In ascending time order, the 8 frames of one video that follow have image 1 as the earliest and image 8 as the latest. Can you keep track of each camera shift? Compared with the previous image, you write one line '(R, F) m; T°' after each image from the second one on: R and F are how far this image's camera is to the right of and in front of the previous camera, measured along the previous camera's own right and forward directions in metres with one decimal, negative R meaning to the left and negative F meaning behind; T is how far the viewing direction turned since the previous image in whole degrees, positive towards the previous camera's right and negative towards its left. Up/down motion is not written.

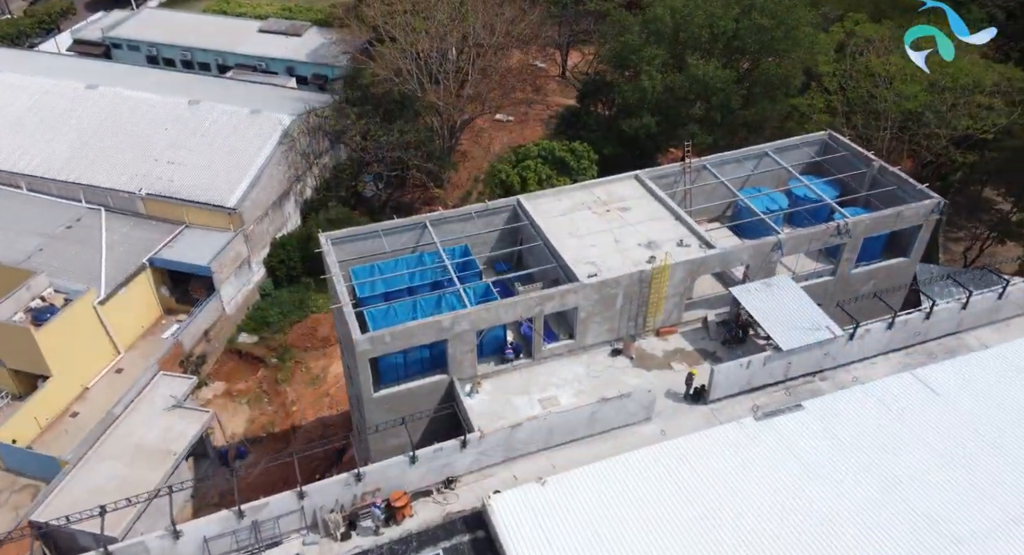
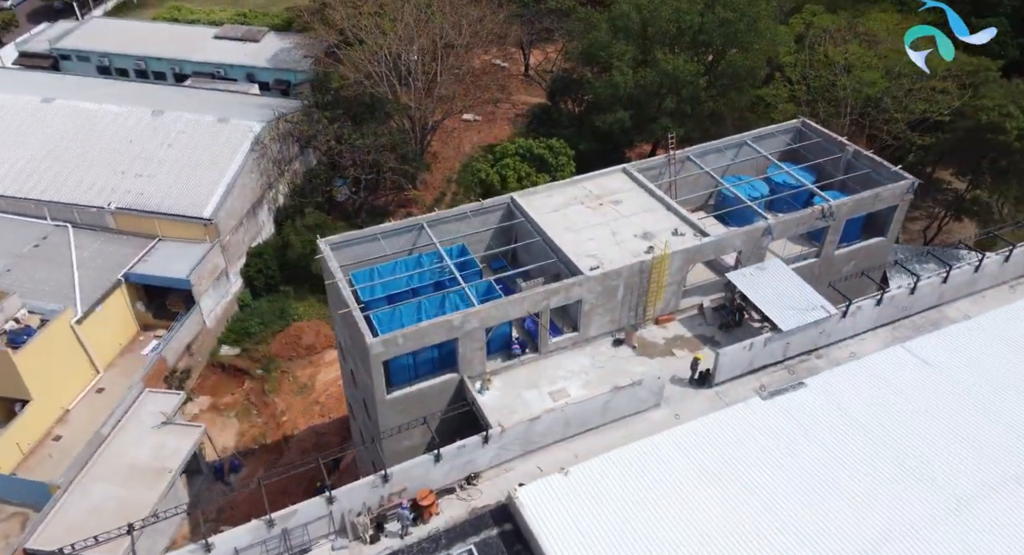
(-1.7, -0.2) m; +4°
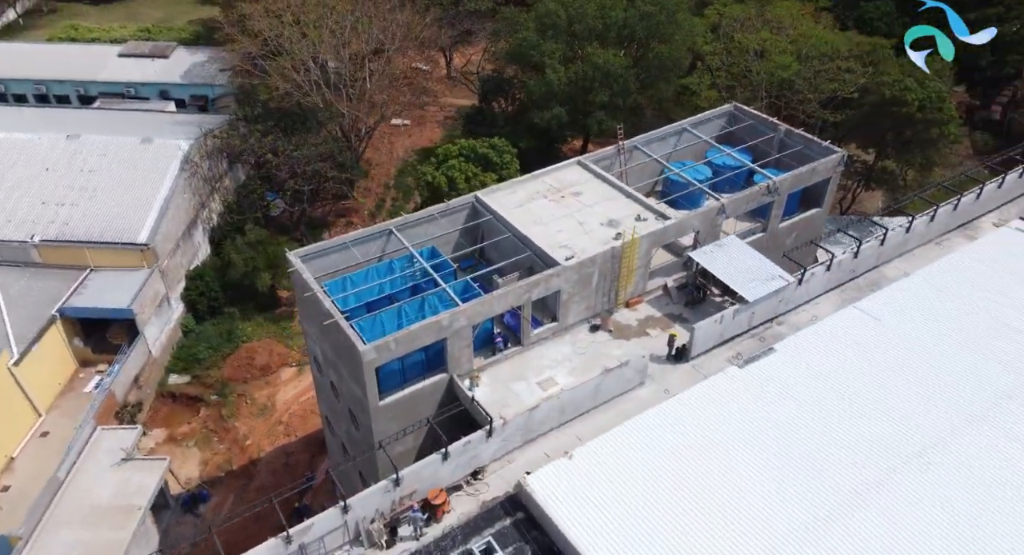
(-2.1, -0.3) m; +7°
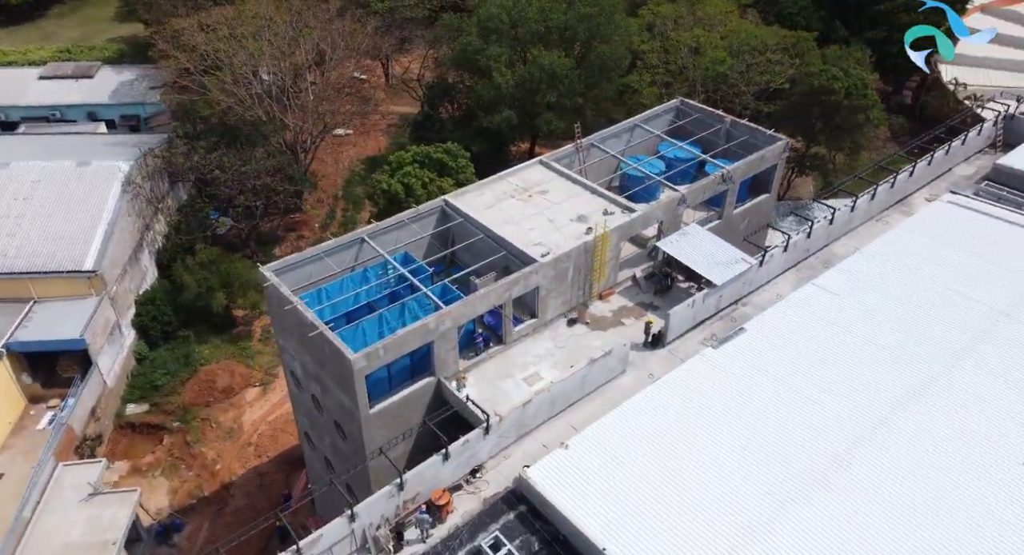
(-1.5, -0.3) m; +5°
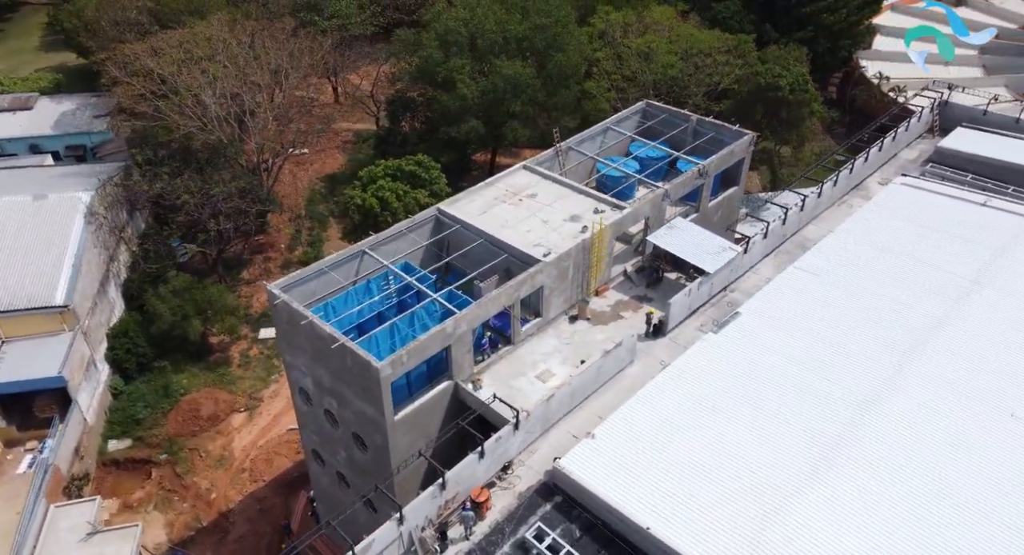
(-2.5, -0.5) m; +5°
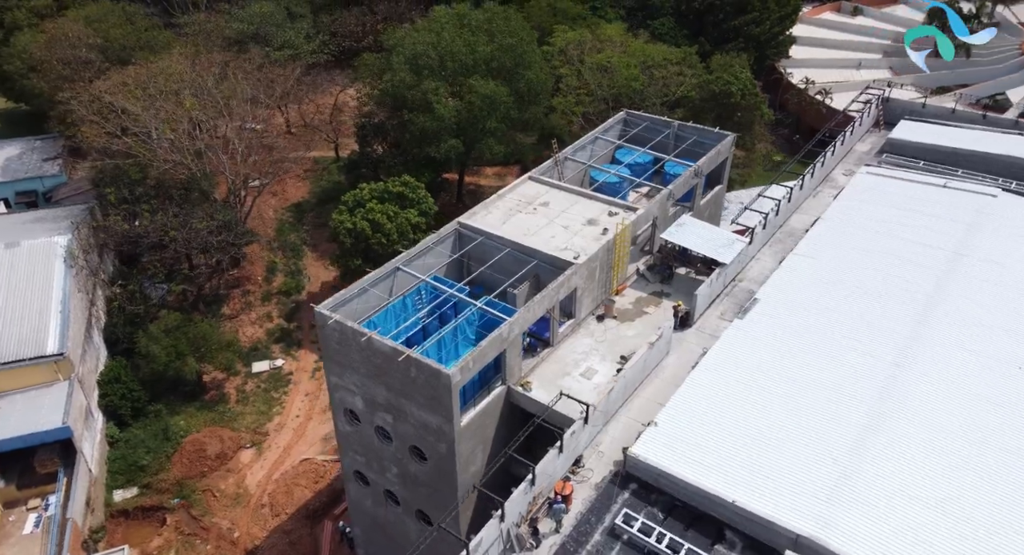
(-4.3, -0.6) m; +7°
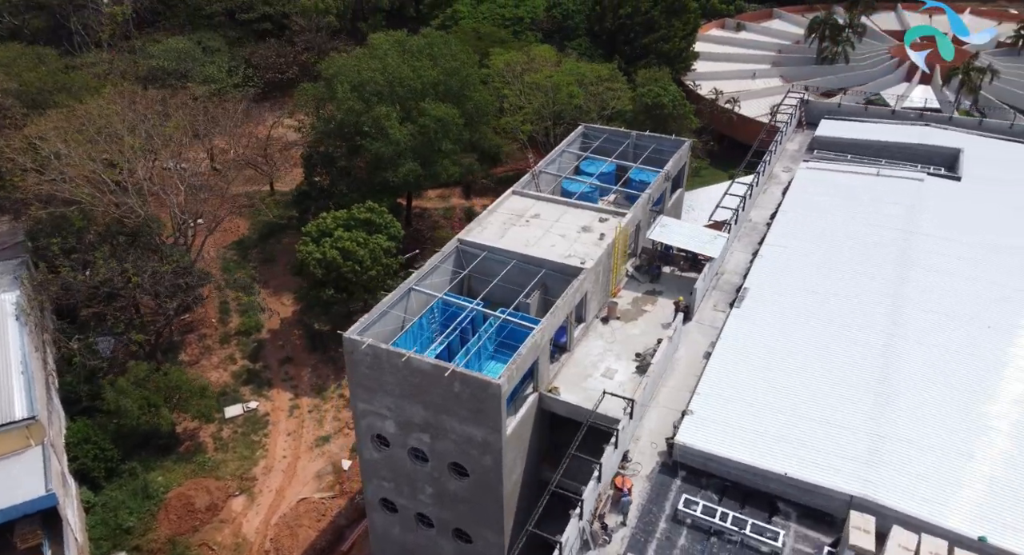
(-4.3, -0.2) m; +8°
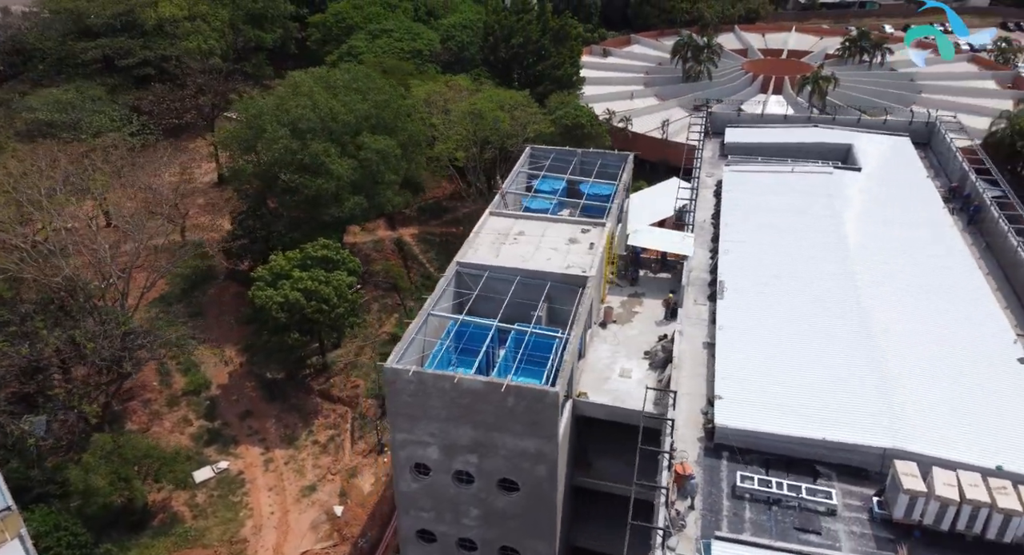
(-5.5, -0.1) m; +11°
